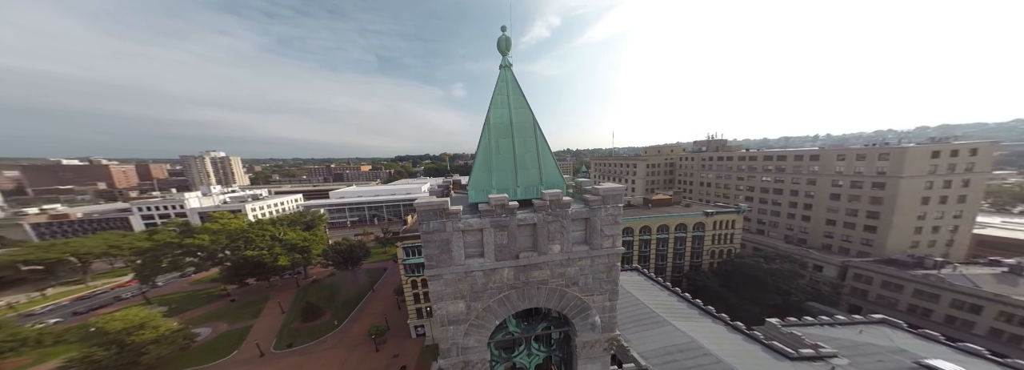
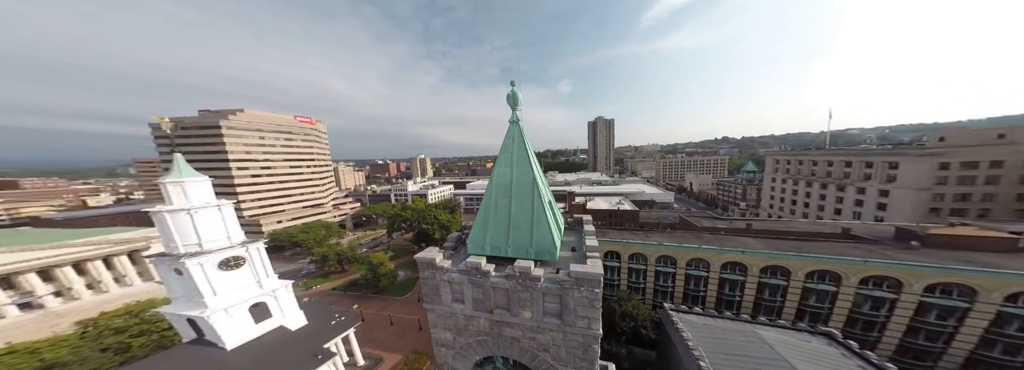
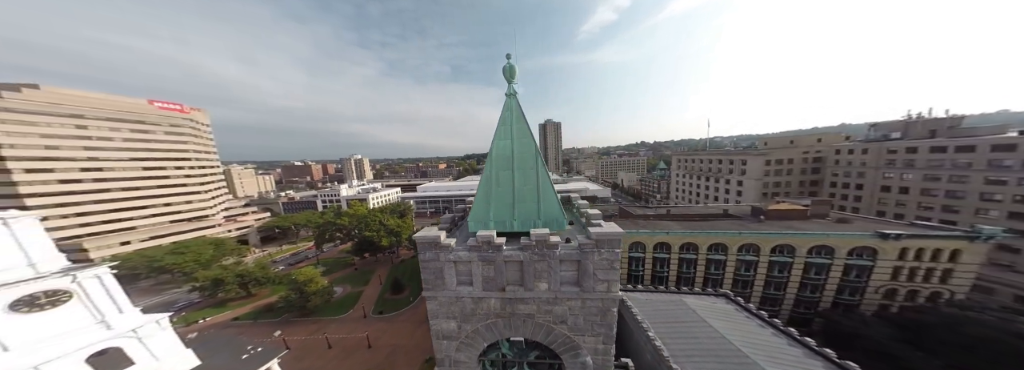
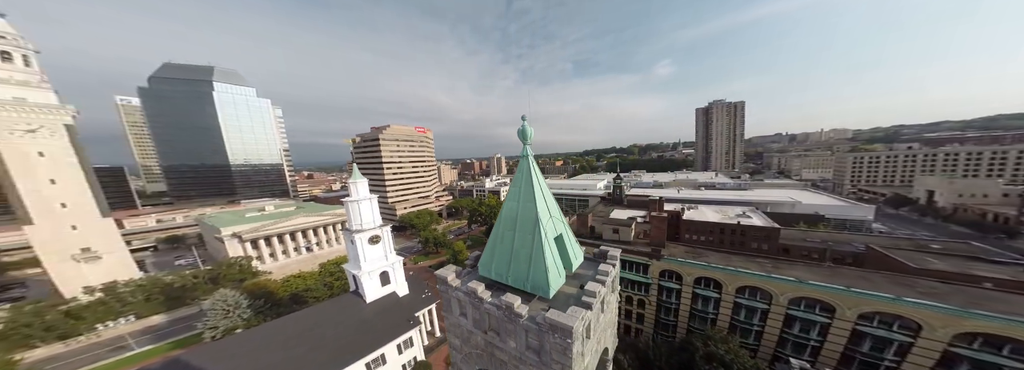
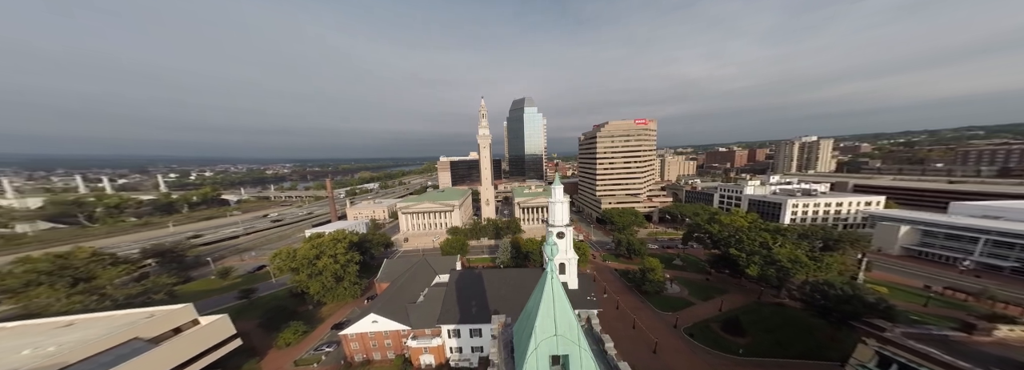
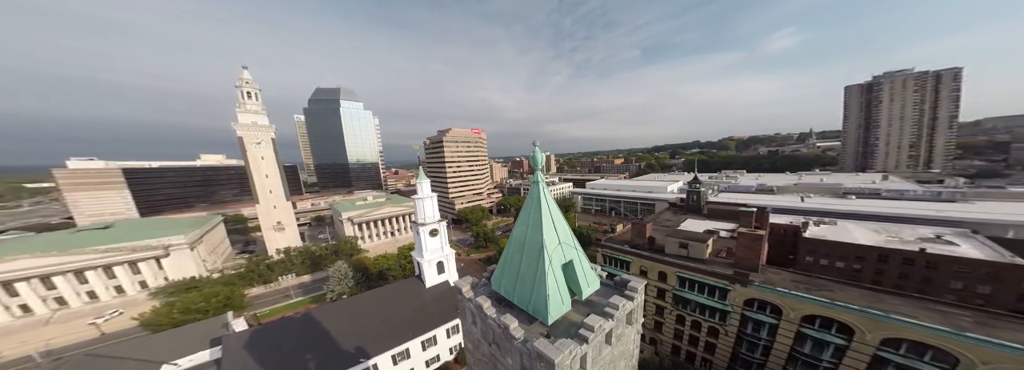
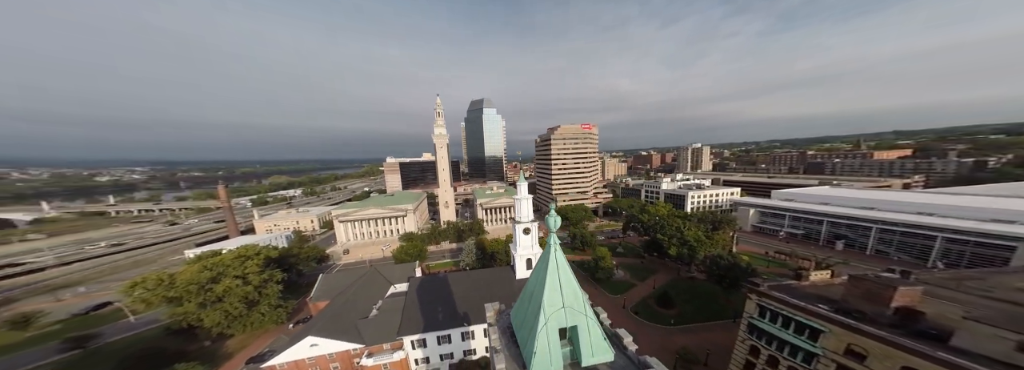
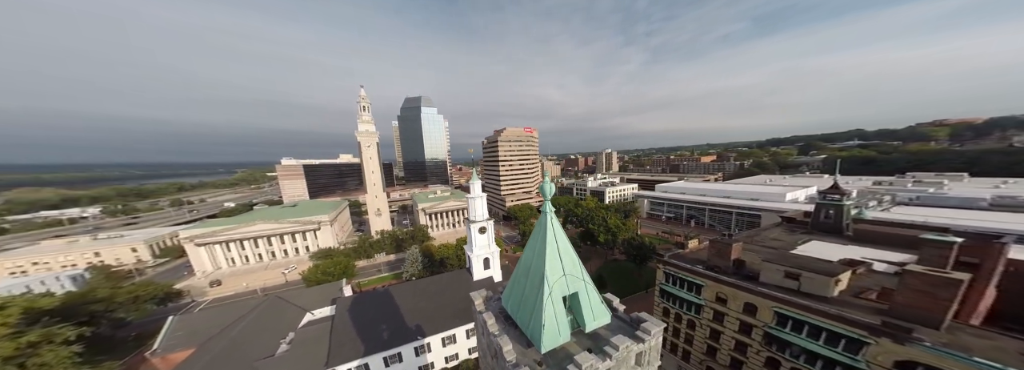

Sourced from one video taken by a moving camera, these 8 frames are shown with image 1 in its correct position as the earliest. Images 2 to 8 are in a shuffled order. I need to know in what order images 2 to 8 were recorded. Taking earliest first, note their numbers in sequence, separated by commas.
3, 2, 4, 6, 8, 7, 5
